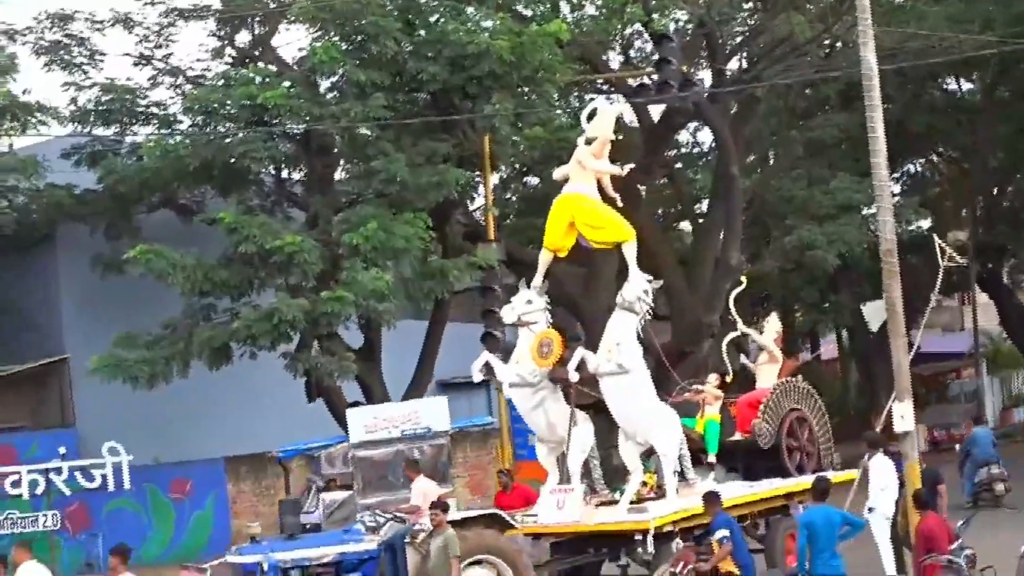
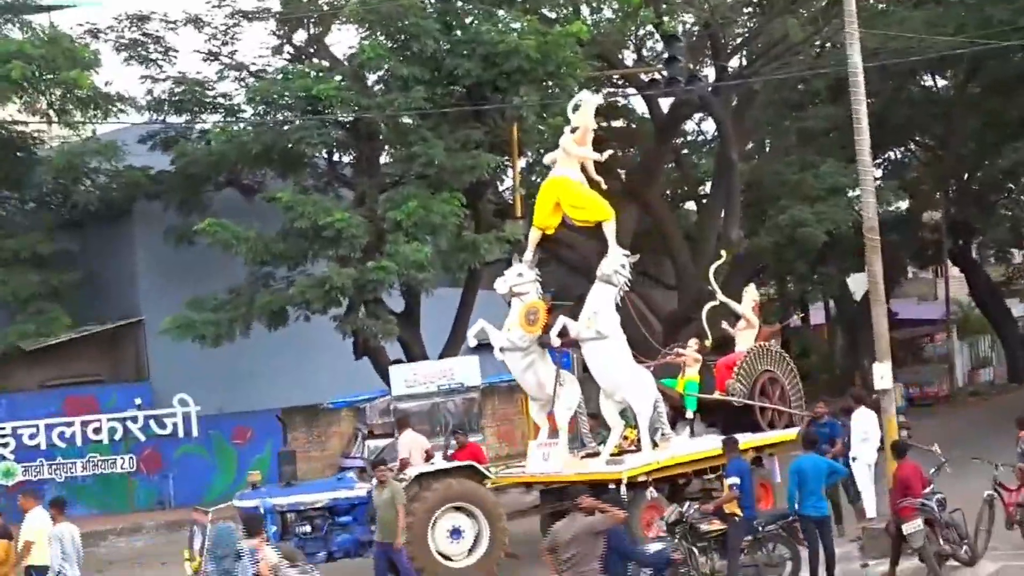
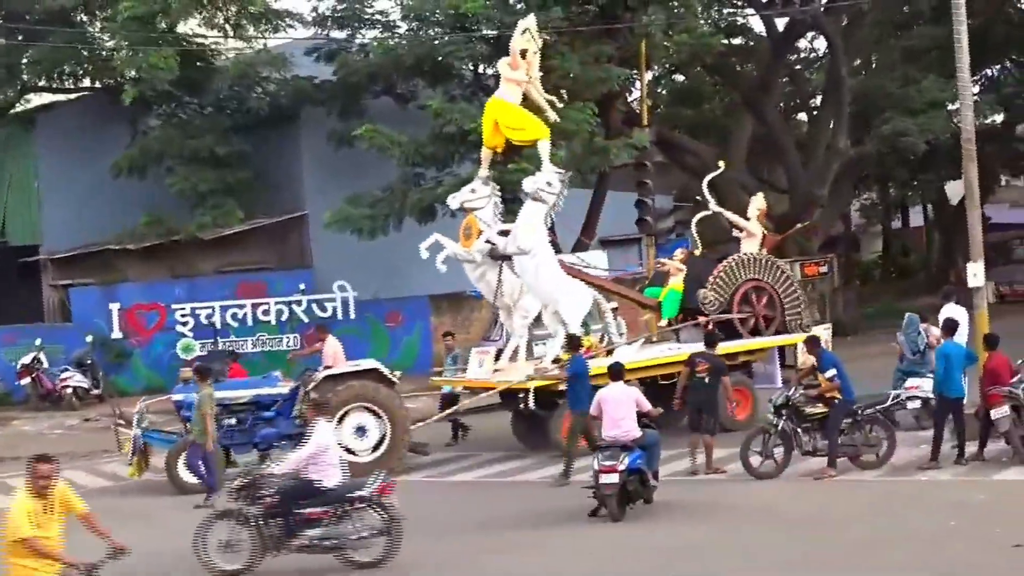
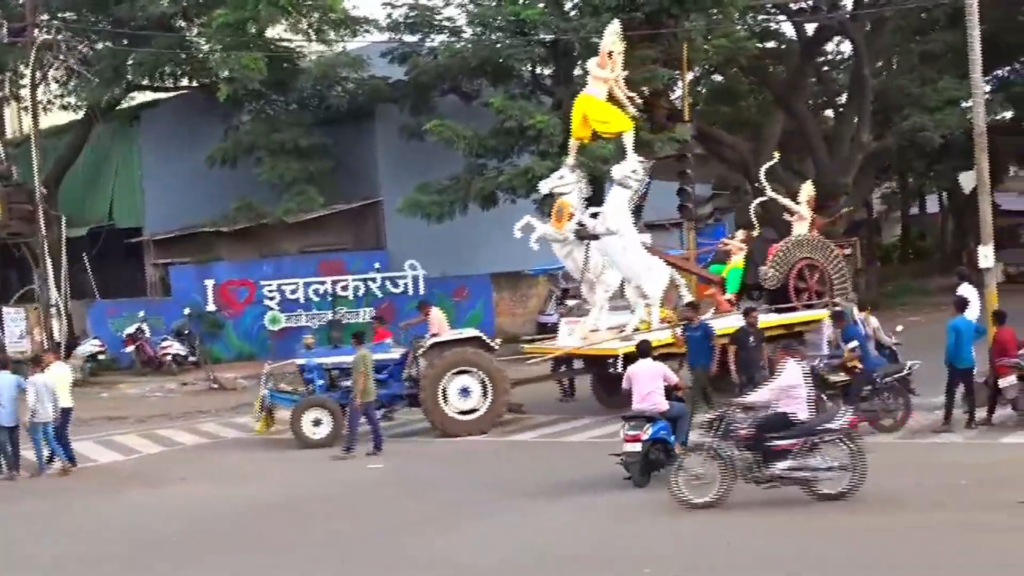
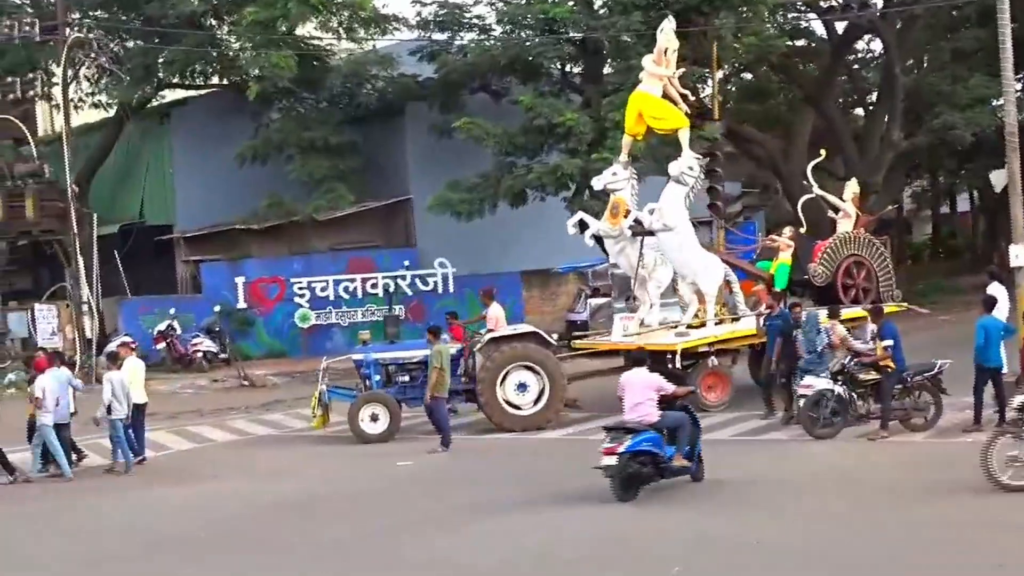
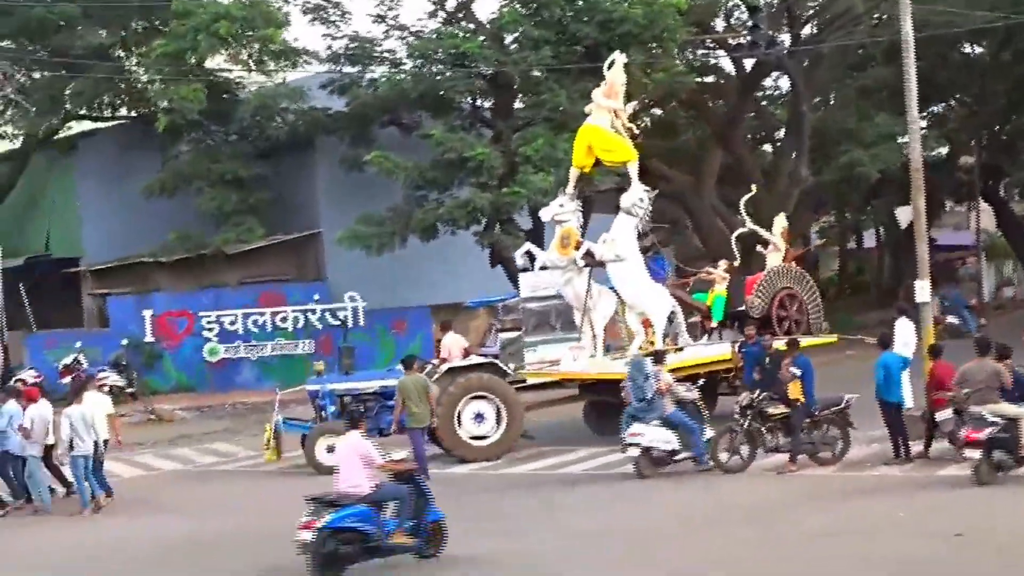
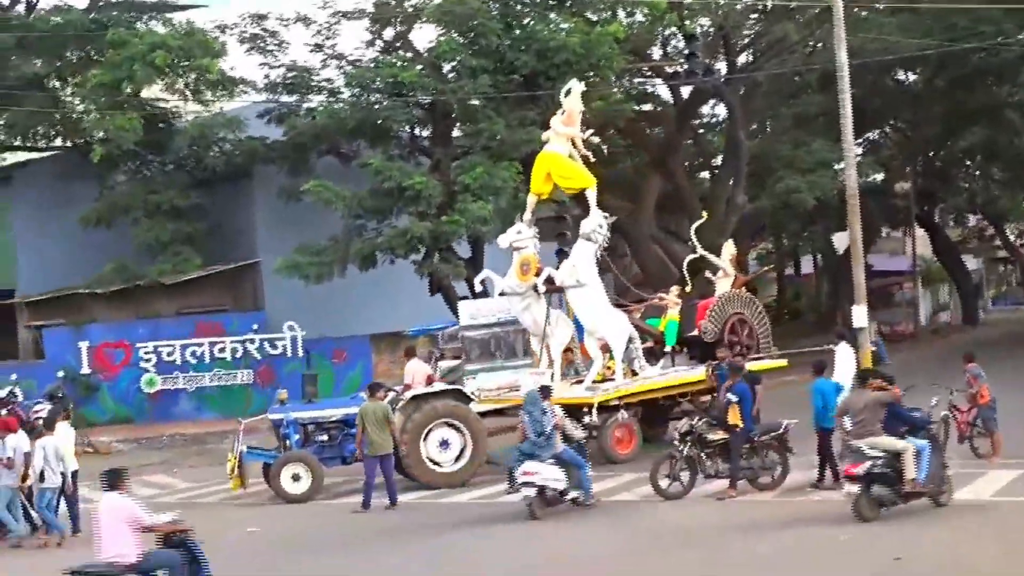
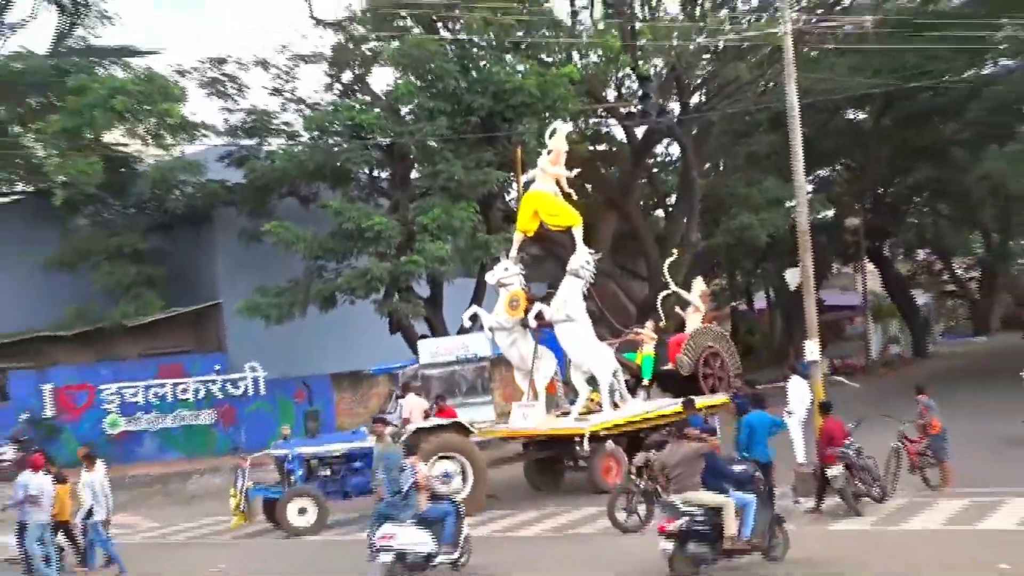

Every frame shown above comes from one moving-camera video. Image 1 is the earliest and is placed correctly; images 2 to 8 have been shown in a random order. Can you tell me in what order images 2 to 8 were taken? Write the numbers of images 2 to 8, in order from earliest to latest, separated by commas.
2, 8, 7, 6, 5, 4, 3
